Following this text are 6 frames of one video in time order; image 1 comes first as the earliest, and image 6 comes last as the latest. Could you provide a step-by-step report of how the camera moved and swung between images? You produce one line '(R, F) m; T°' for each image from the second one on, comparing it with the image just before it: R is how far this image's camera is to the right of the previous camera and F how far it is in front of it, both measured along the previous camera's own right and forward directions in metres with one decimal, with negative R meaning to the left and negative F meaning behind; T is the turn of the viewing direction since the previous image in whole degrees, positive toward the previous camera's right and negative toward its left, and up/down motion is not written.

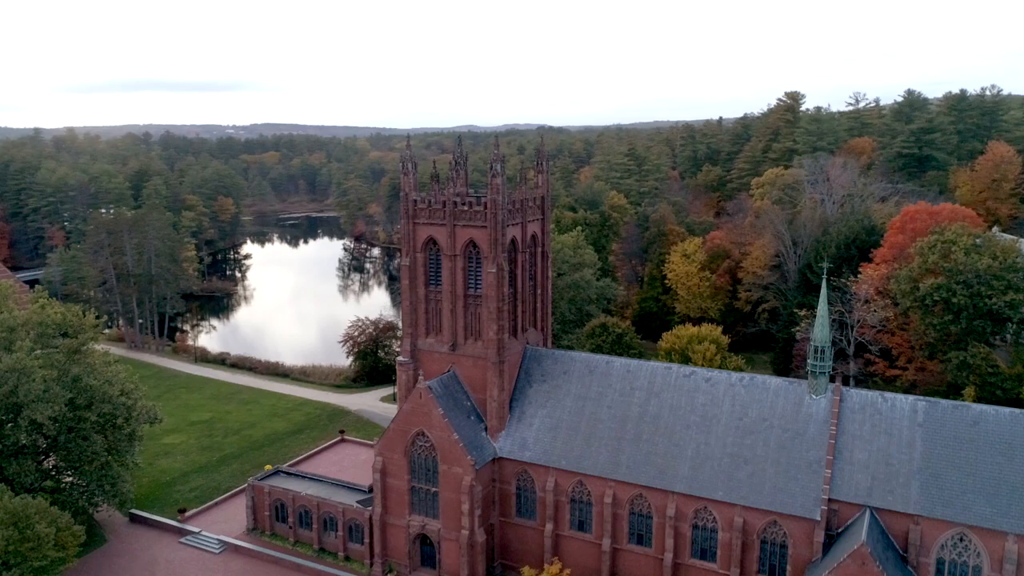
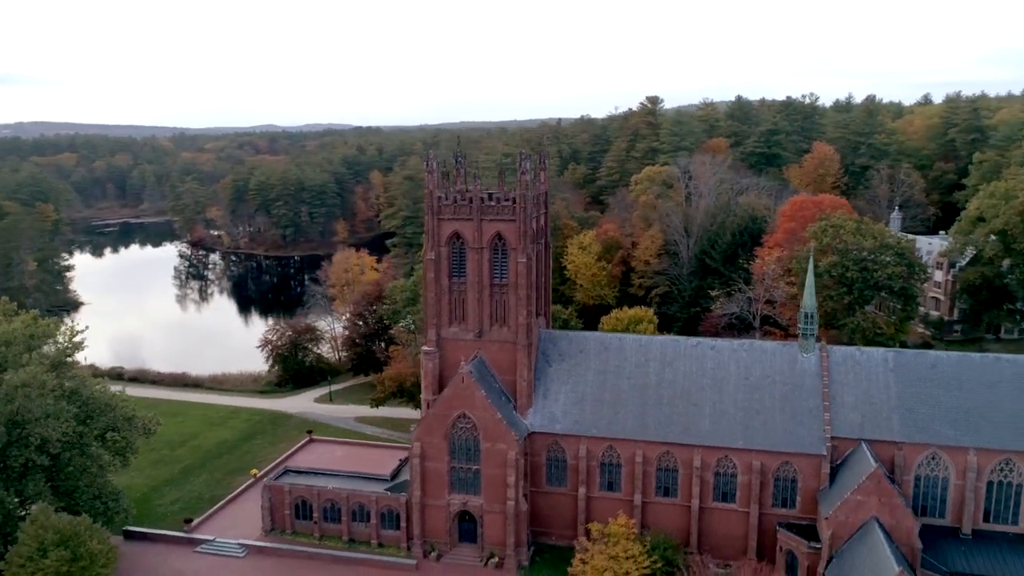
(-9.5, -1.6) m; +14°
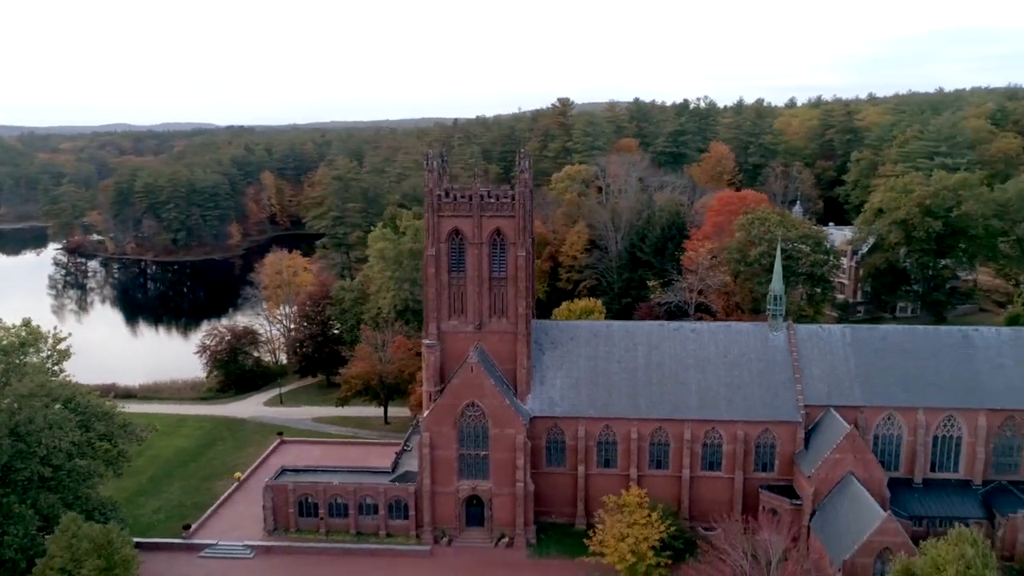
(-5.8, -1.4) m; +9°
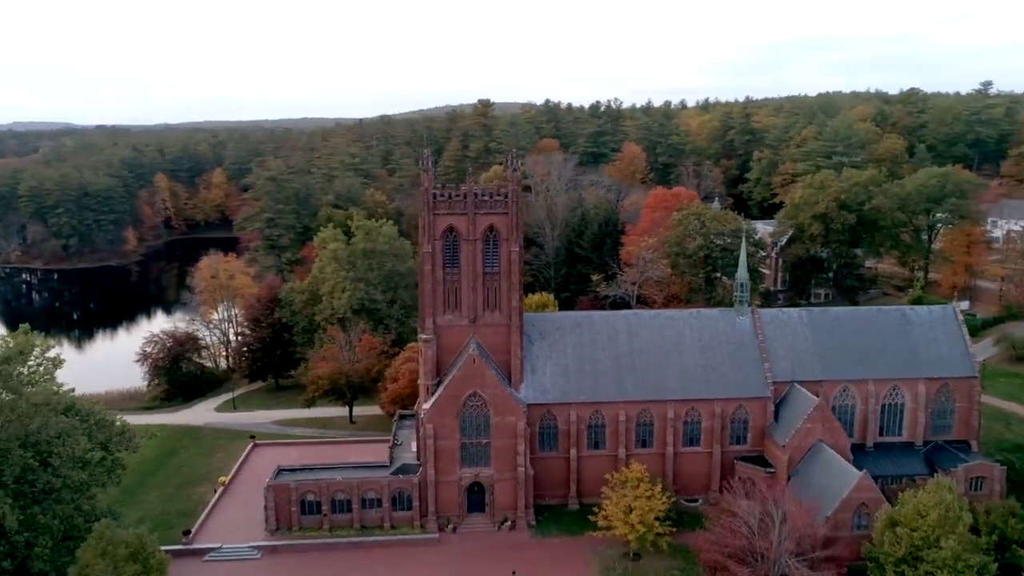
(-5.2, -1.3) m; +8°
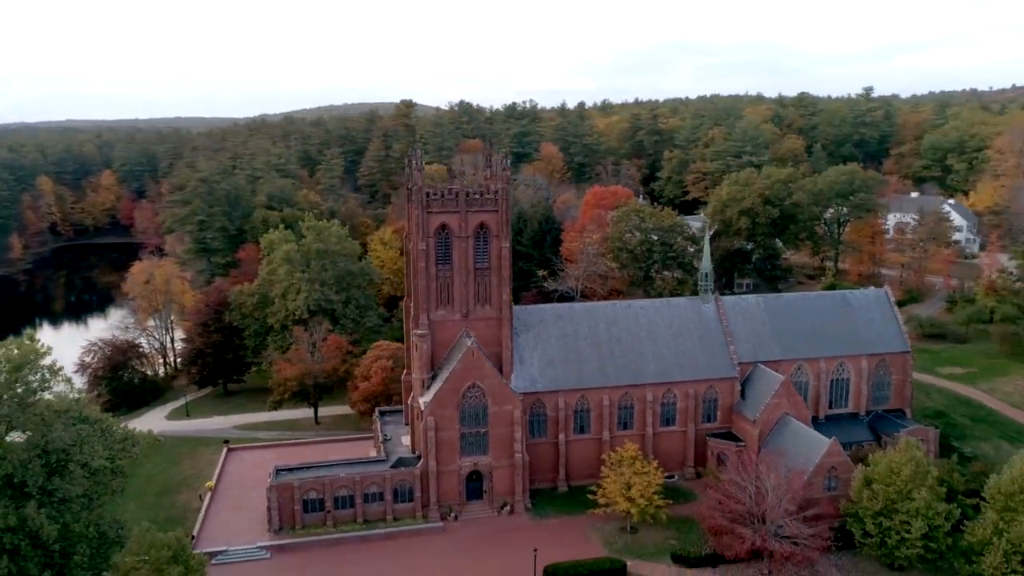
(-5.2, -1.3) m; +8°
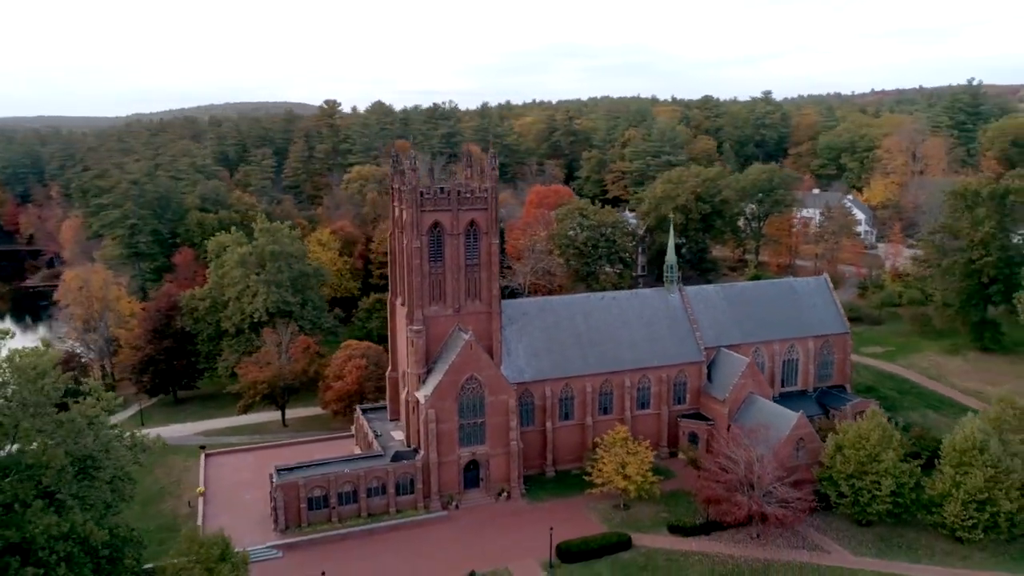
(-5.2, -1.3) m; +8°
